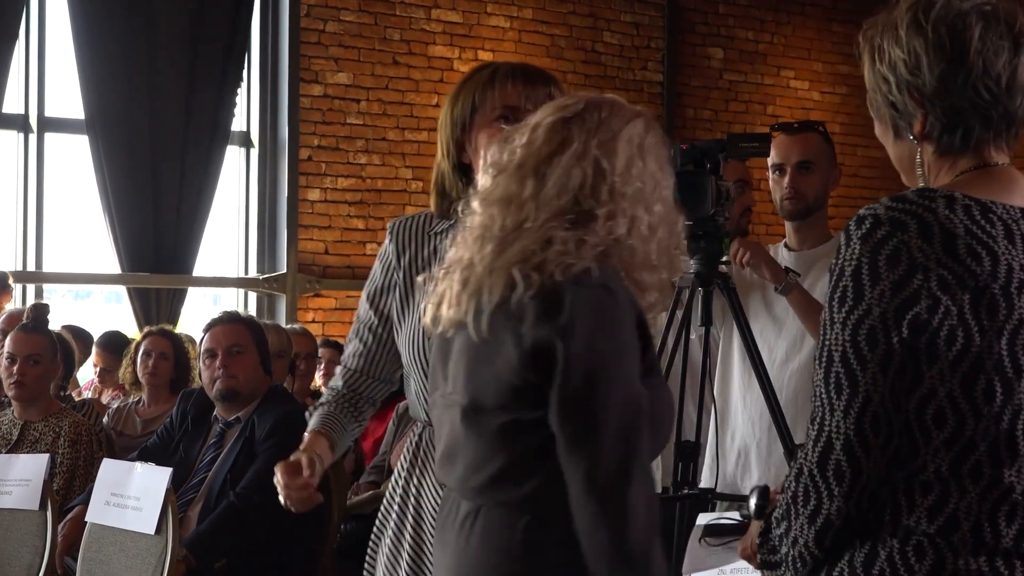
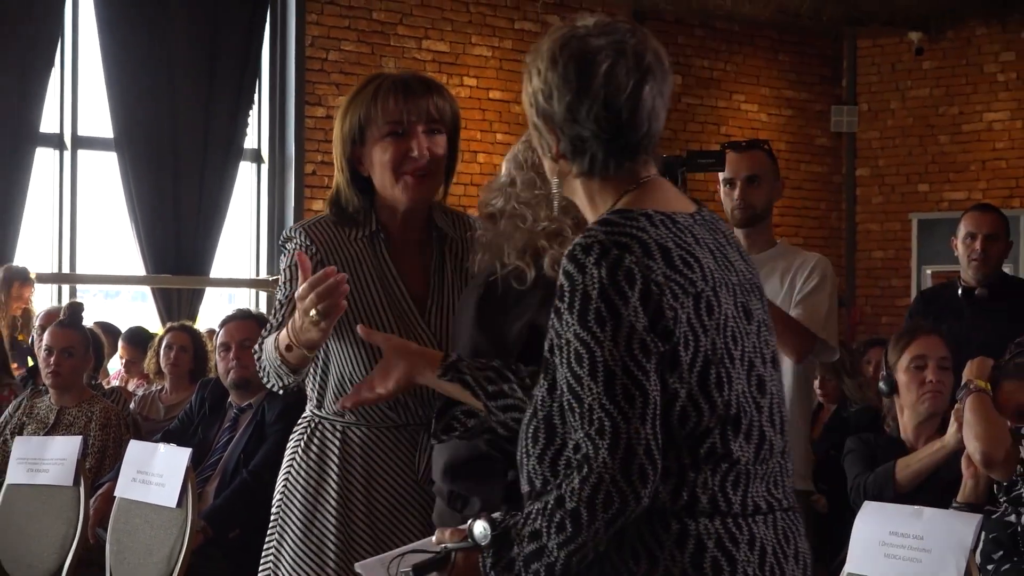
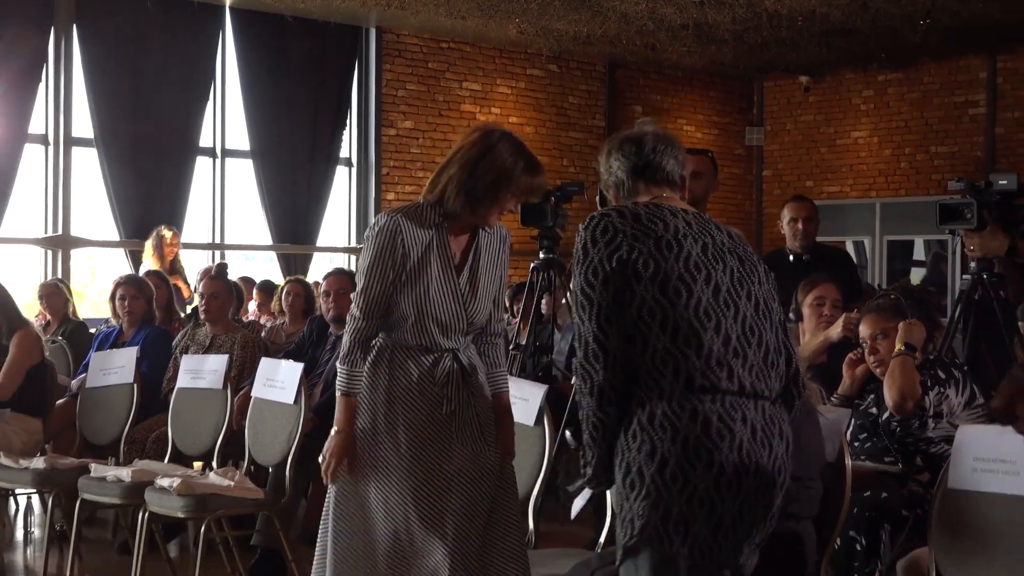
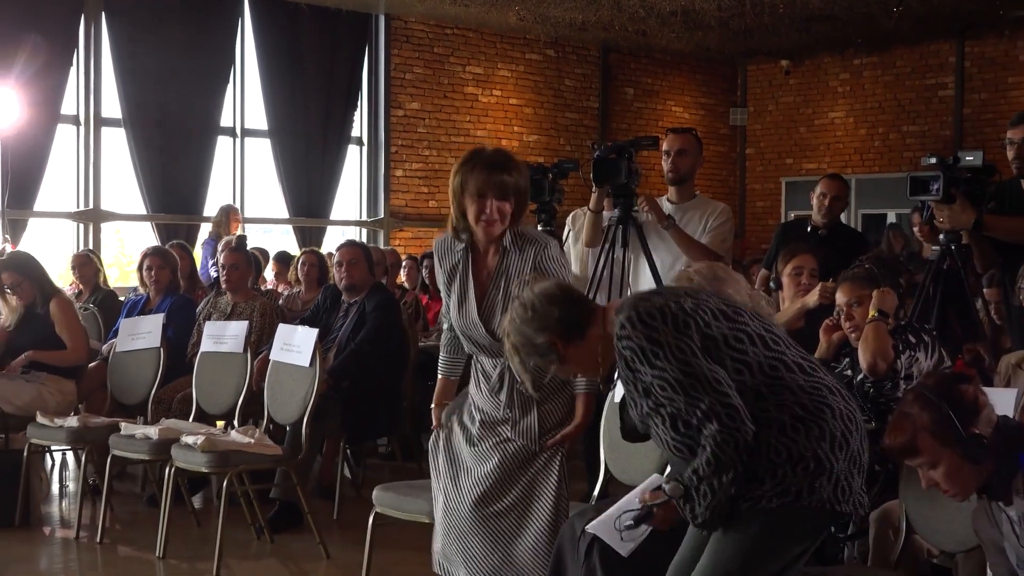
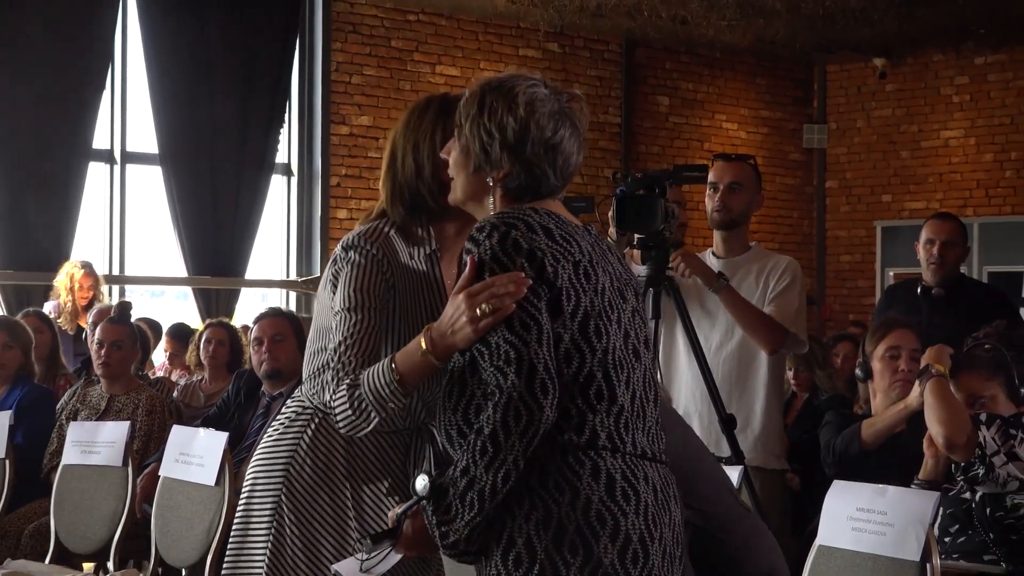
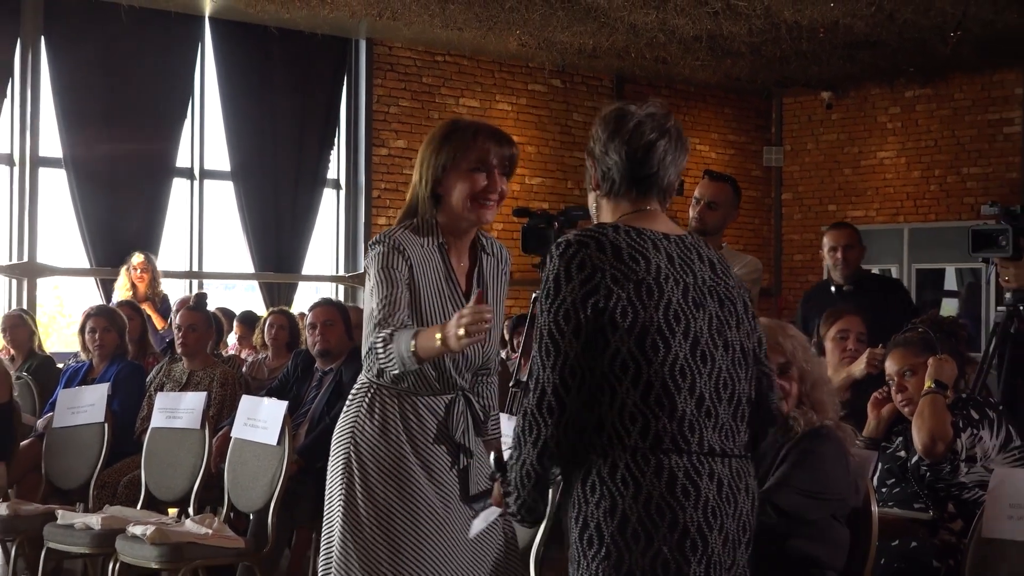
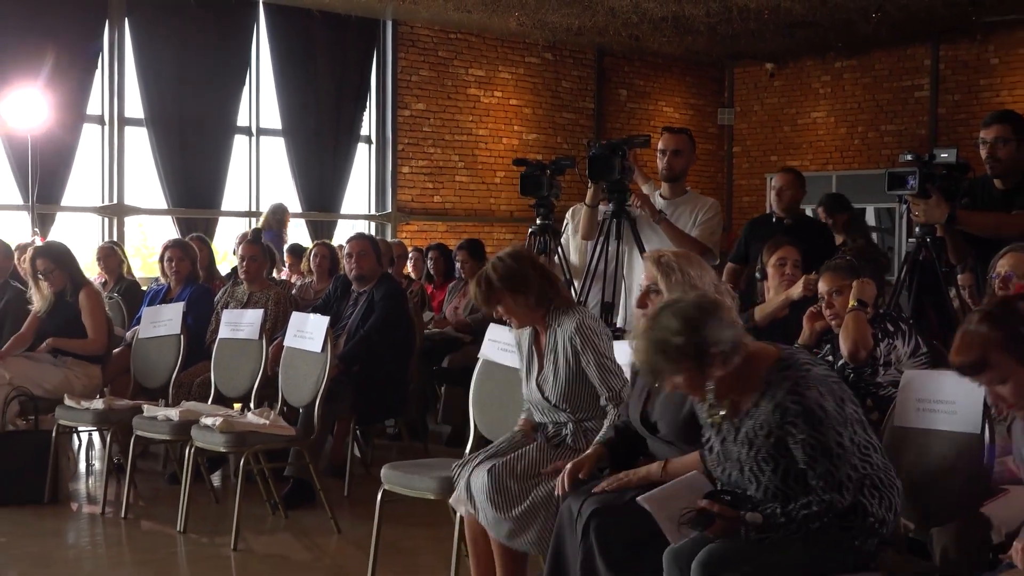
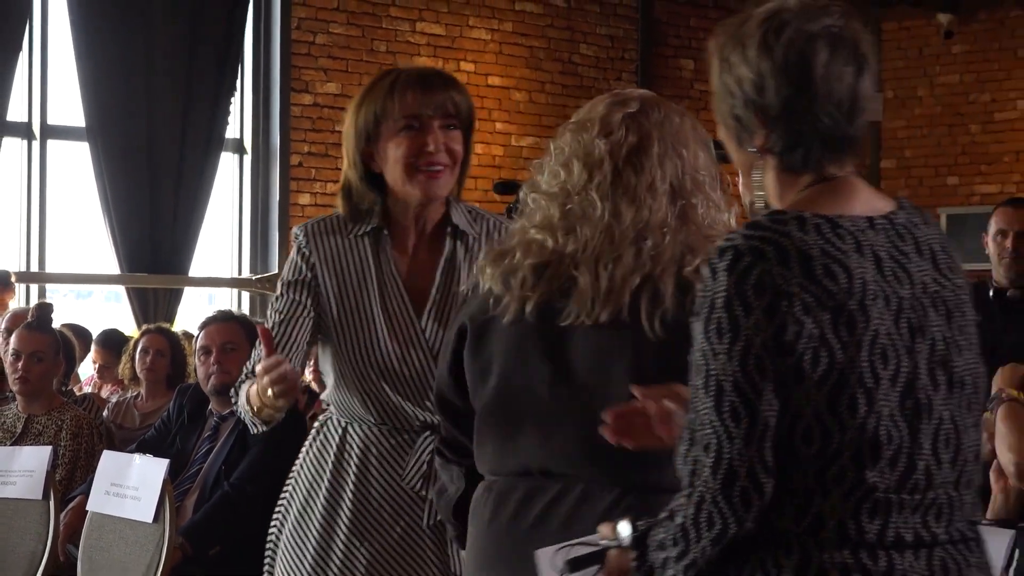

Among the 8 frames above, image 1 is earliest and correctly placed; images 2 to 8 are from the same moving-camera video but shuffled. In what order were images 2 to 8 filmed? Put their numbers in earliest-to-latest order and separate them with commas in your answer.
8, 2, 5, 6, 3, 4, 7
